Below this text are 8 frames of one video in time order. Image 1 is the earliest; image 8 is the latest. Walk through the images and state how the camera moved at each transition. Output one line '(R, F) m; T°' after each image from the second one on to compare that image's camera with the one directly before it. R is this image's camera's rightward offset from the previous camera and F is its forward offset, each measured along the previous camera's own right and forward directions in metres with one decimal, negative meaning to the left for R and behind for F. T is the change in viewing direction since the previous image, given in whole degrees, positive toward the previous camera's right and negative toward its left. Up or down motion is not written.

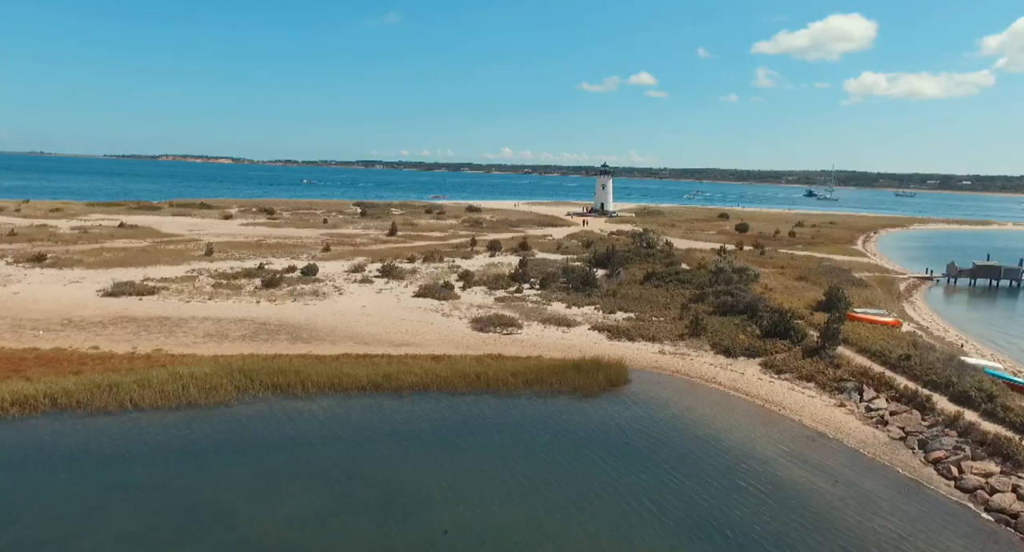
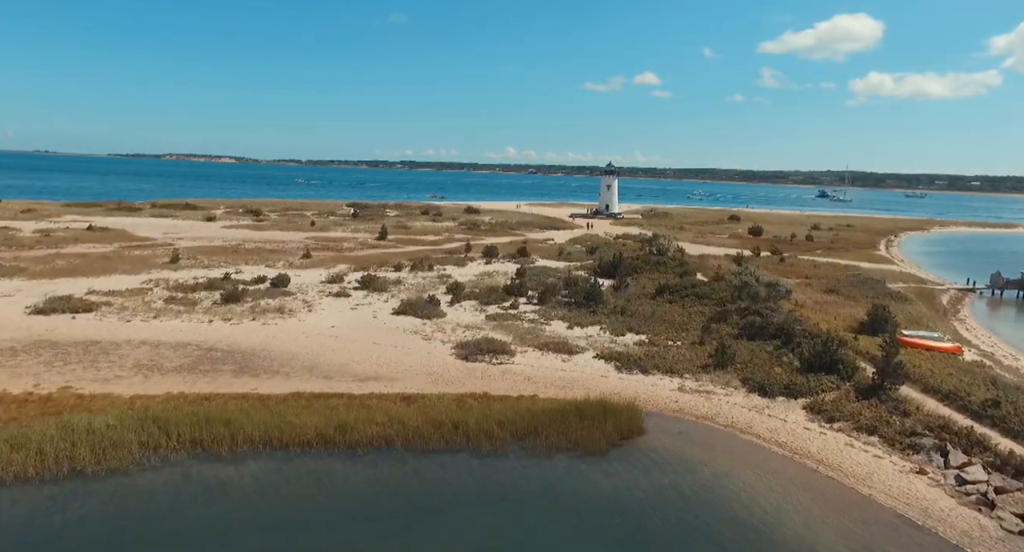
(+0.4, +3.7) m; 0°
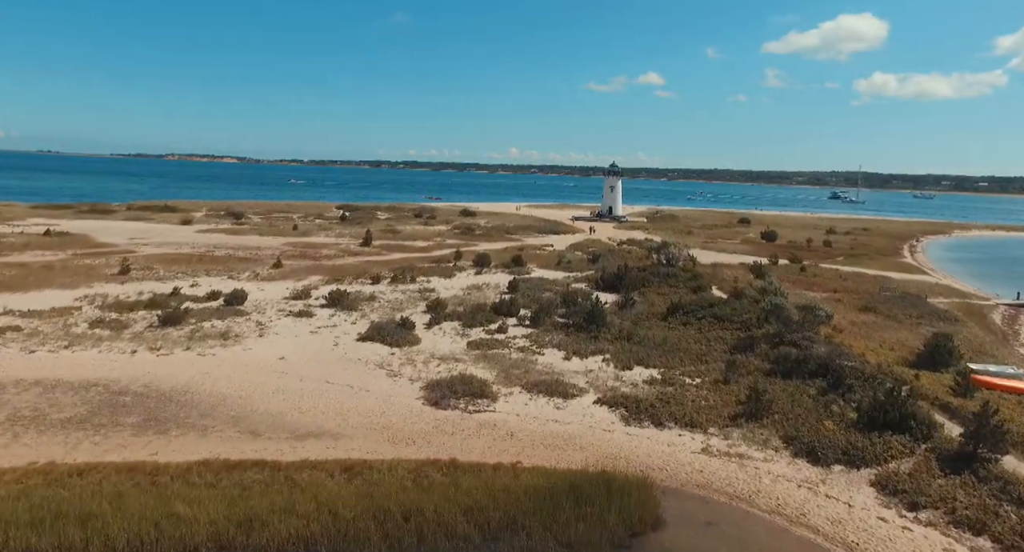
(+0.6, +4.0) m; 0°
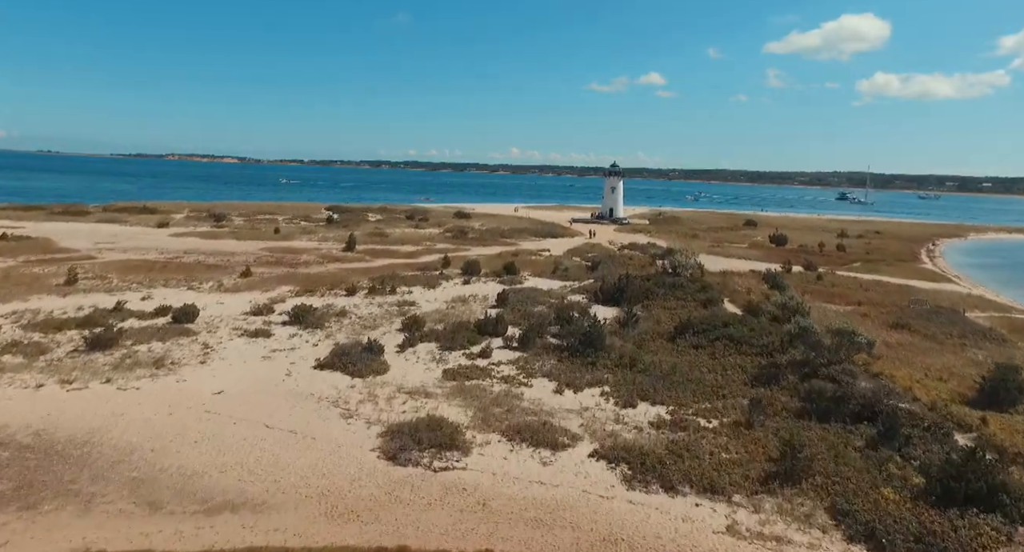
(+0.6, +3.2) m; 0°
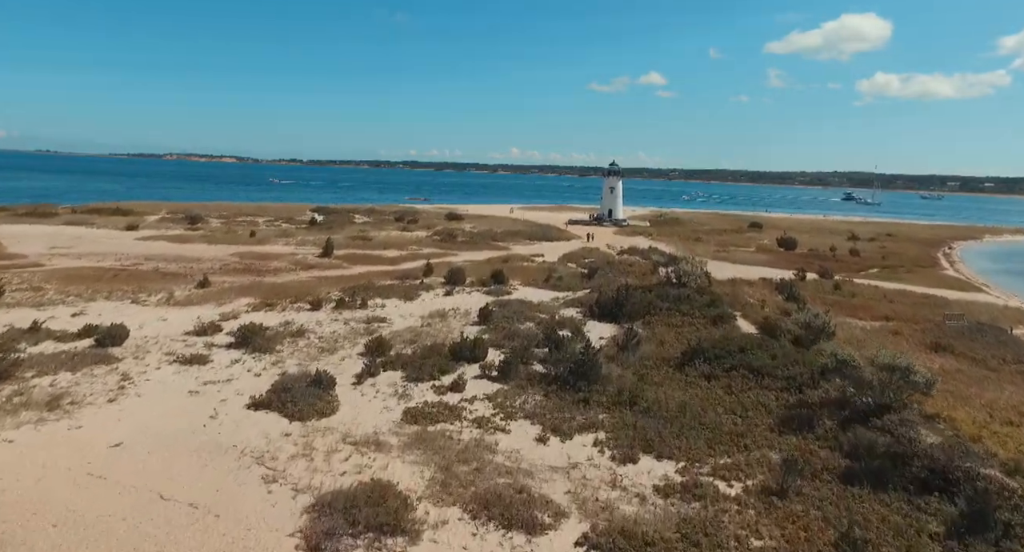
(+0.7, +3.3) m; 0°
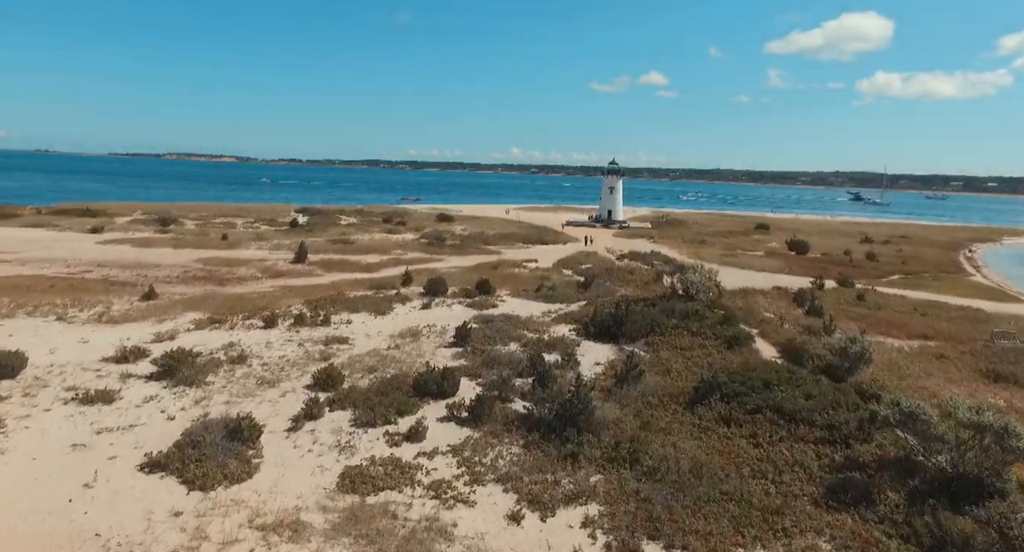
(+0.7, +3.4) m; 0°
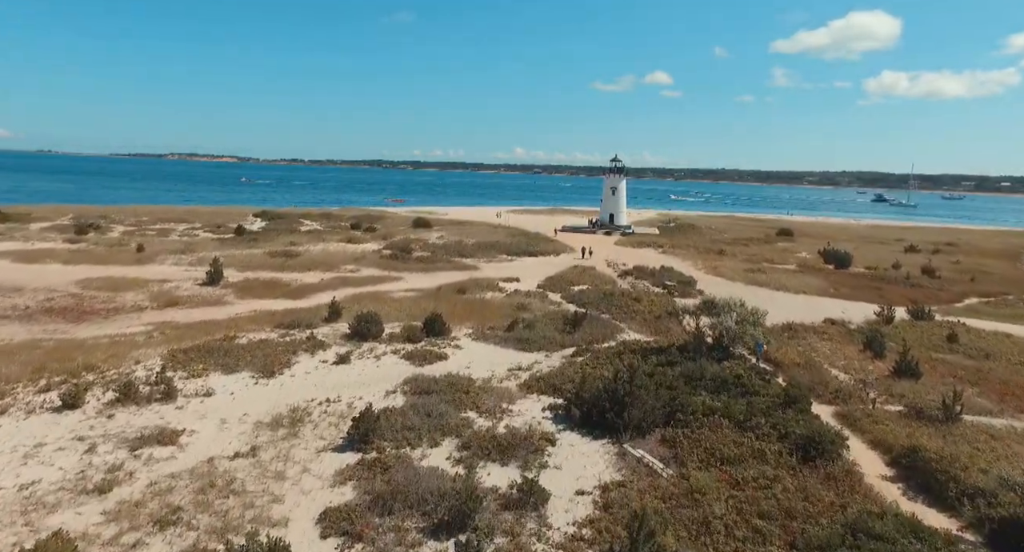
(+1.6, +8.4) m; 0°
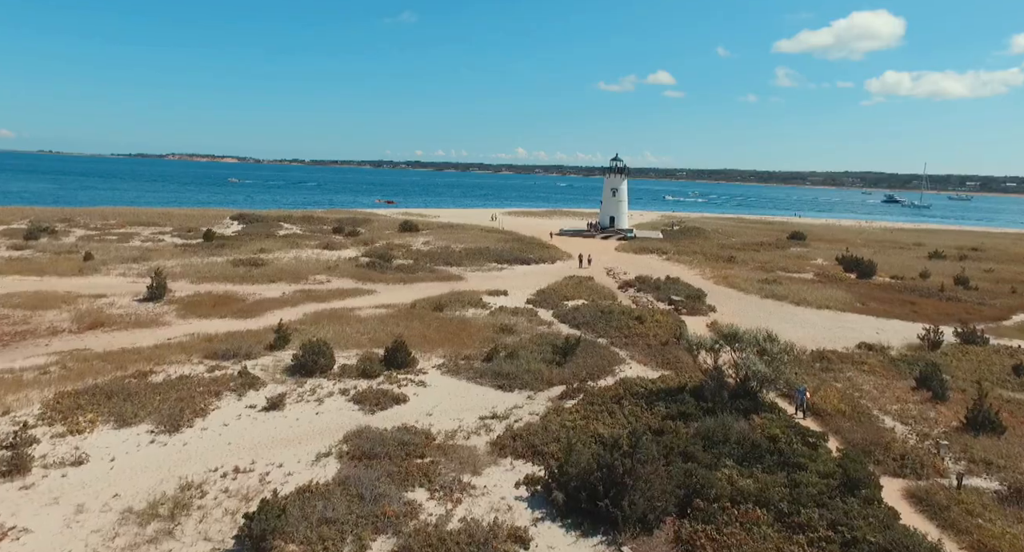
(+0.7, +3.7) m; 0°
